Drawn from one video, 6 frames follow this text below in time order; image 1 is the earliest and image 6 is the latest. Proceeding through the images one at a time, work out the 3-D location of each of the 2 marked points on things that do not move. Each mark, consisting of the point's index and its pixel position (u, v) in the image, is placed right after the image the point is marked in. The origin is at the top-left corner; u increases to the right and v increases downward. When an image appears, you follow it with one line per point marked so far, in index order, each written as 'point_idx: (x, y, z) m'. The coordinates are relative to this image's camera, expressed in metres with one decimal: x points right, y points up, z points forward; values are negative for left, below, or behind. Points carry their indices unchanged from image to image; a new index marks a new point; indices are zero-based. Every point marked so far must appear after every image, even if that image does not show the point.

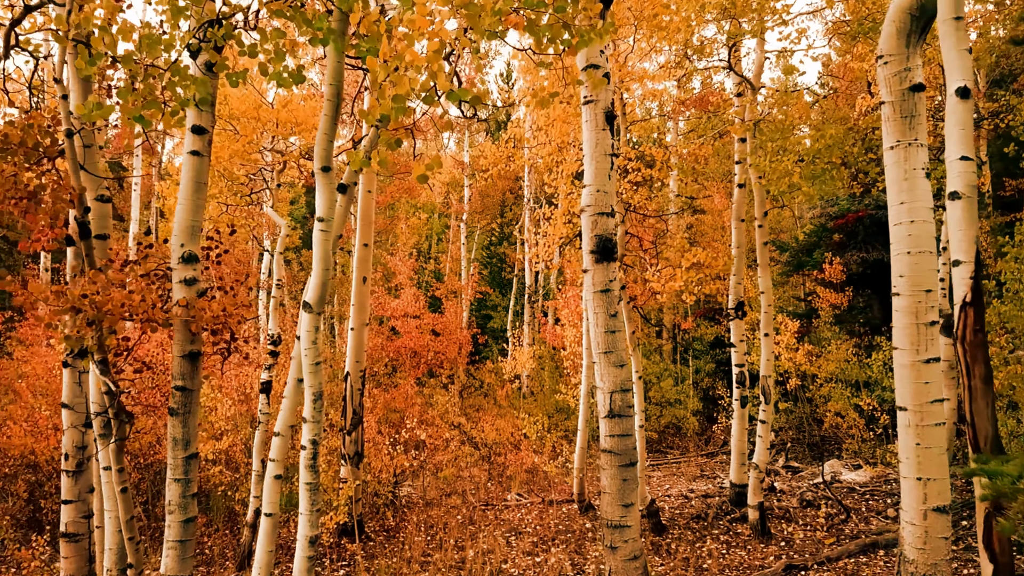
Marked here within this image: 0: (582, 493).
0: (+1.6, -4.7, +8.8) m
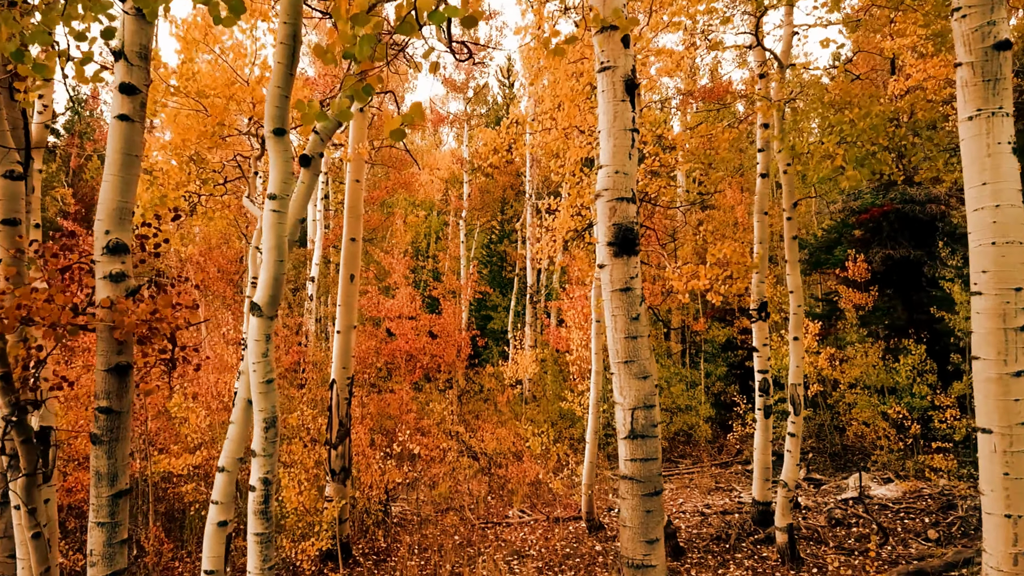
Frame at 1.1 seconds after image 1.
0: (+1.6, -4.7, +8.1) m
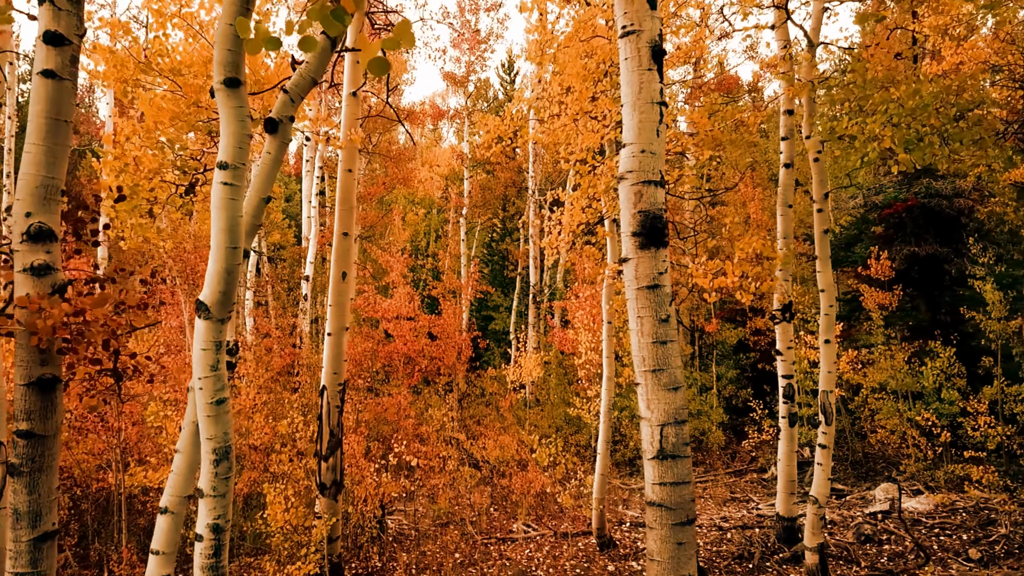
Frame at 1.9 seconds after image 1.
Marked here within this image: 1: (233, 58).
0: (+1.7, -4.7, +7.5) m
1: (-1.5, +1.3, +2.1) m
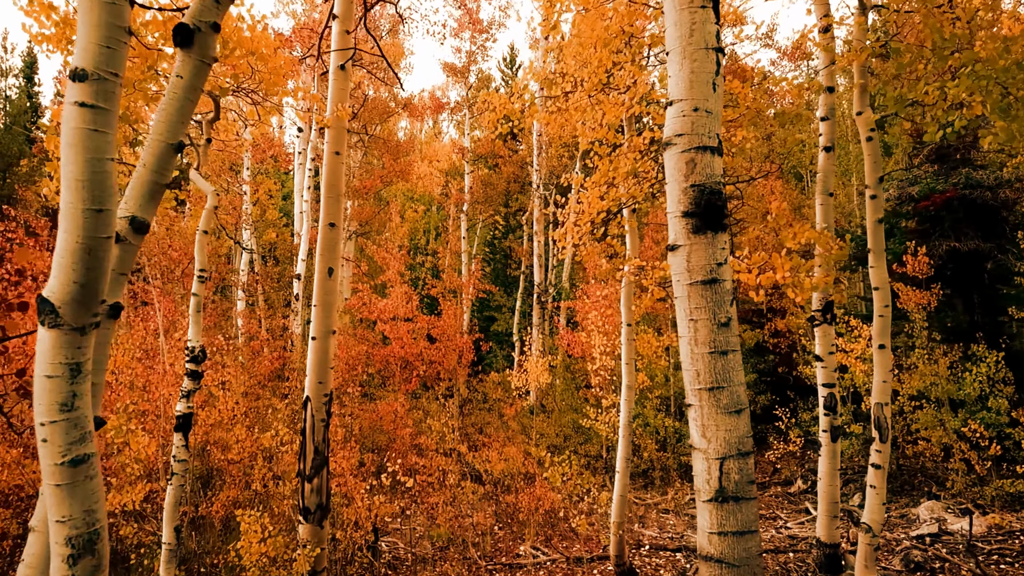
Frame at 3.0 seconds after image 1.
0: (+1.9, -4.6, +6.7) m
1: (-1.4, +1.3, +1.3) m
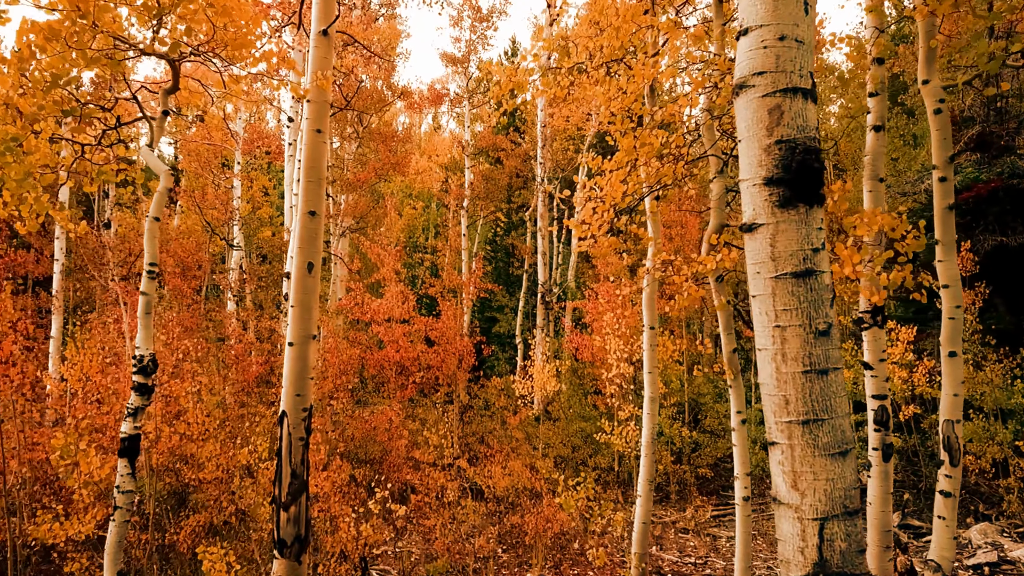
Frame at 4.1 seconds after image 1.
0: (+2.0, -4.6, +5.8) m
1: (-1.3, +1.3, +0.5) m
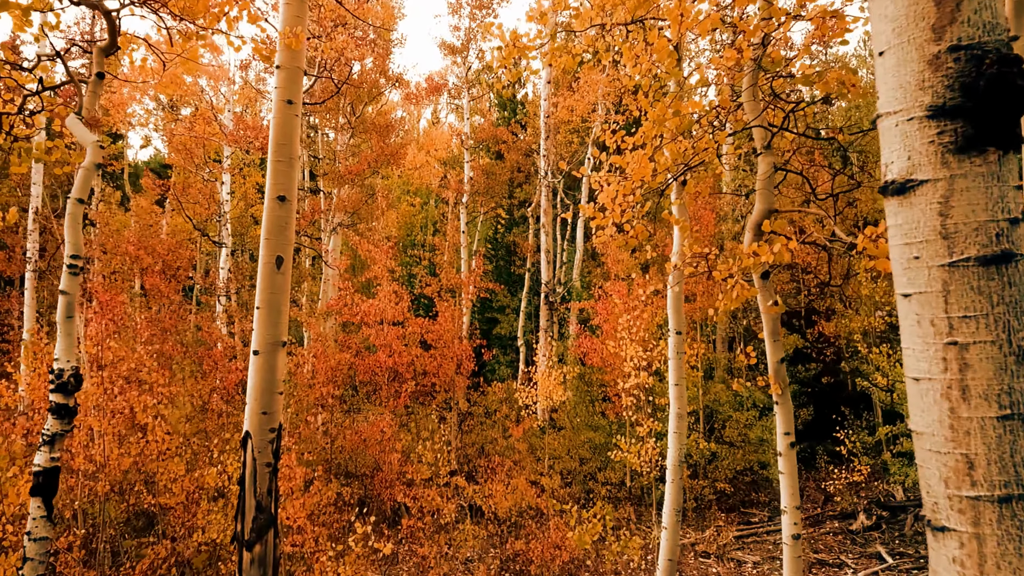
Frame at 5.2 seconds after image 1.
0: (+2.0, -4.6, +5.0) m
1: (-1.2, +1.3, -0.3) m
